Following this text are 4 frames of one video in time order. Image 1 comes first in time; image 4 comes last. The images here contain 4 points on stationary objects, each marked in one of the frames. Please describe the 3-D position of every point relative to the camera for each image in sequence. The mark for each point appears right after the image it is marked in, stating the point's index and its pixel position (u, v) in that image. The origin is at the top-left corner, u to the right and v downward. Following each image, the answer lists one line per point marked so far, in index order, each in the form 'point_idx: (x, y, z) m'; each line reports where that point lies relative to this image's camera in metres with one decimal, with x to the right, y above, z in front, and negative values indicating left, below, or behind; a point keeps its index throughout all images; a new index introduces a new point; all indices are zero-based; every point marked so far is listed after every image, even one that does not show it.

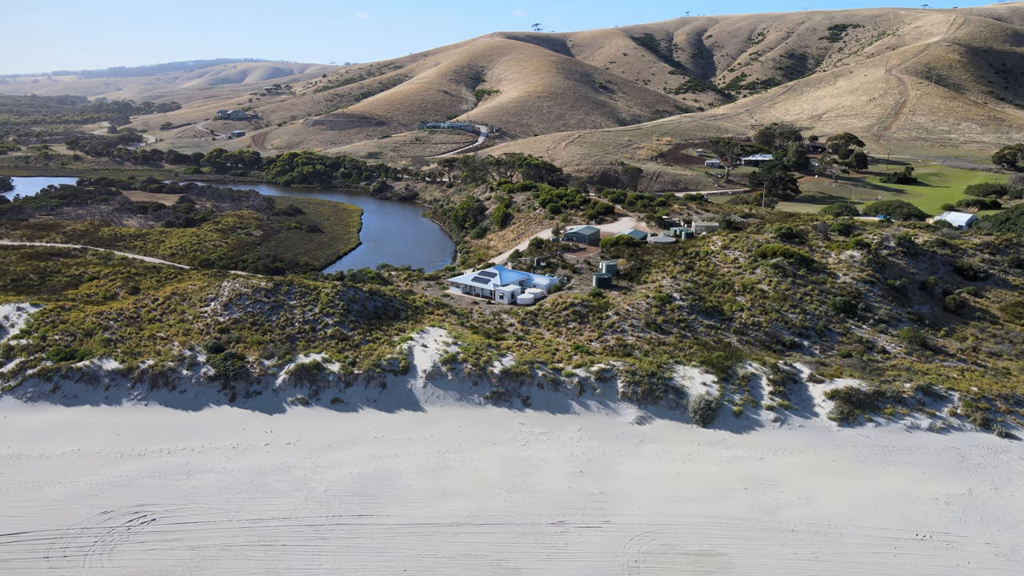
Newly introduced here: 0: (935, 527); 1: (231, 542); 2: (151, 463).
0: (+12.4, -7.0, +16.1) m
1: (-8.2, -7.3, +15.7) m
2: (-12.8, -6.2, +19.3) m
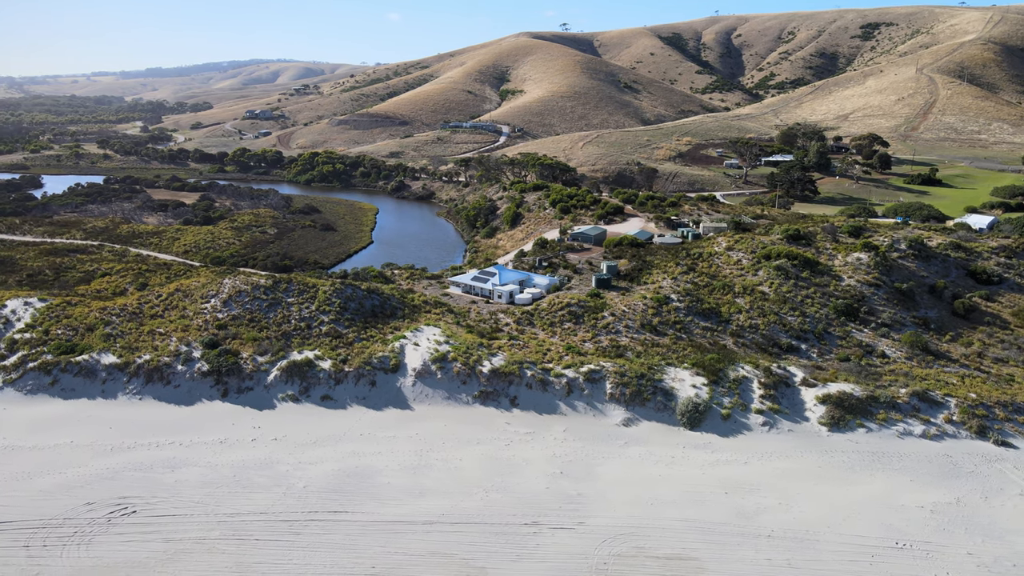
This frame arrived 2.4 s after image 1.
0: (+11.6, -7.1, +15.8) m
1: (-9.0, -7.2, +15.9) m
2: (-13.4, -6.1, +19.7) m
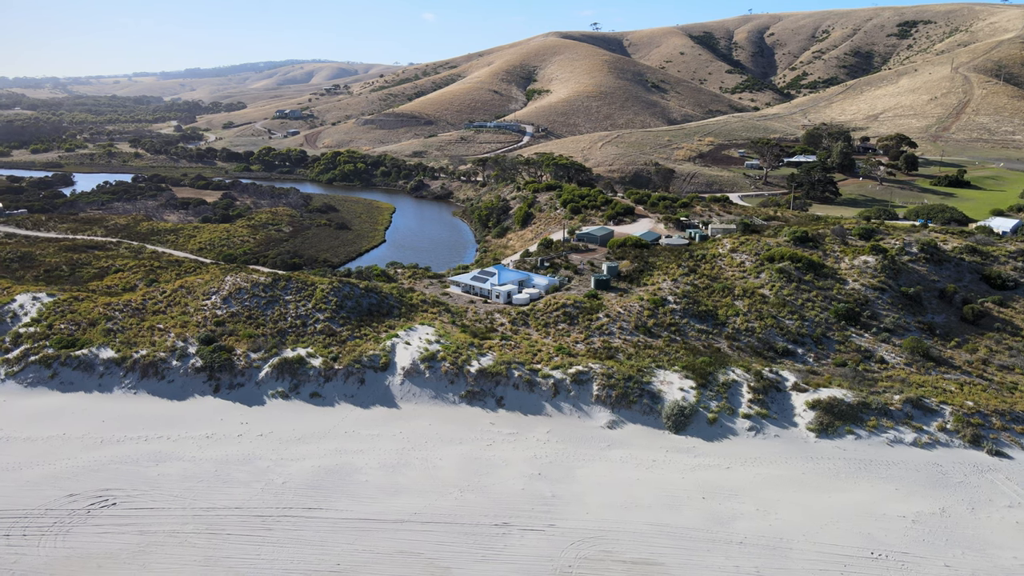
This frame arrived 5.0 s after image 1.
0: (+10.8, -7.2, +15.4) m
1: (-9.8, -7.1, +16.1) m
2: (-14.1, -5.9, +20.0) m
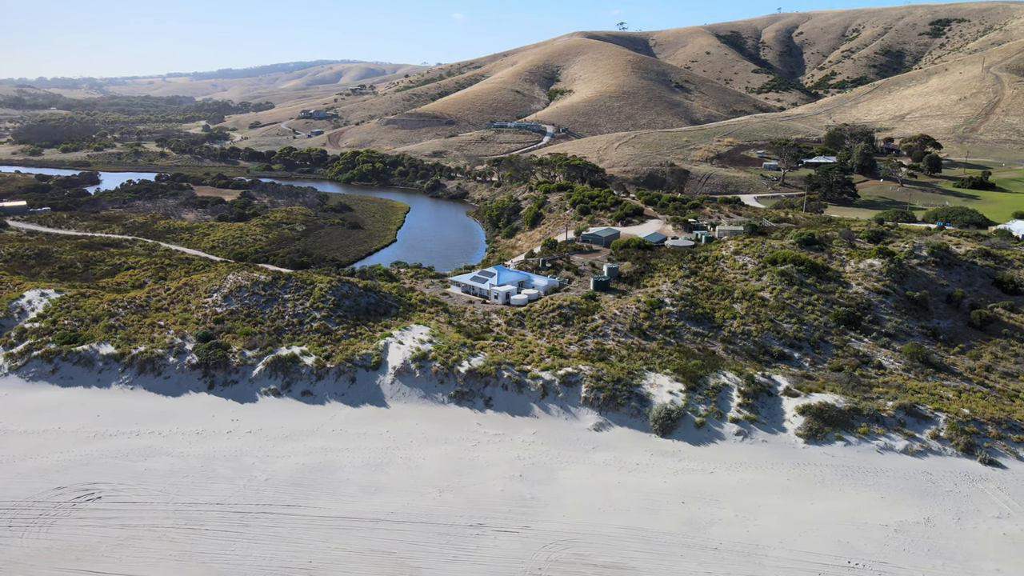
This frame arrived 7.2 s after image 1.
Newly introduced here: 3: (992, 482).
0: (+10.1, -7.4, +15.1) m
1: (-10.5, -7.0, +16.4) m
2: (-14.7, -5.8, +20.4) m
3: (+15.7, -6.3, +17.9) m
